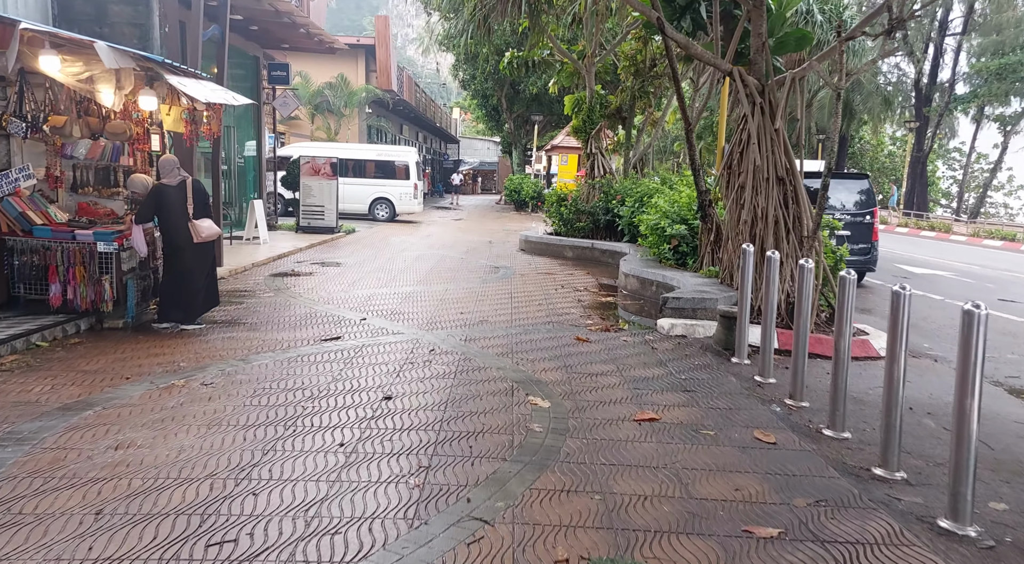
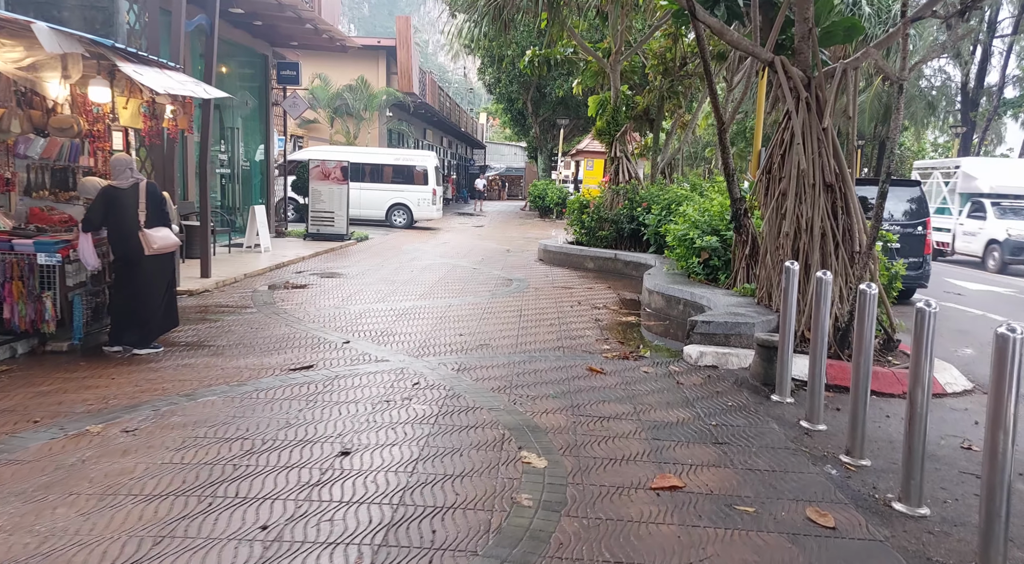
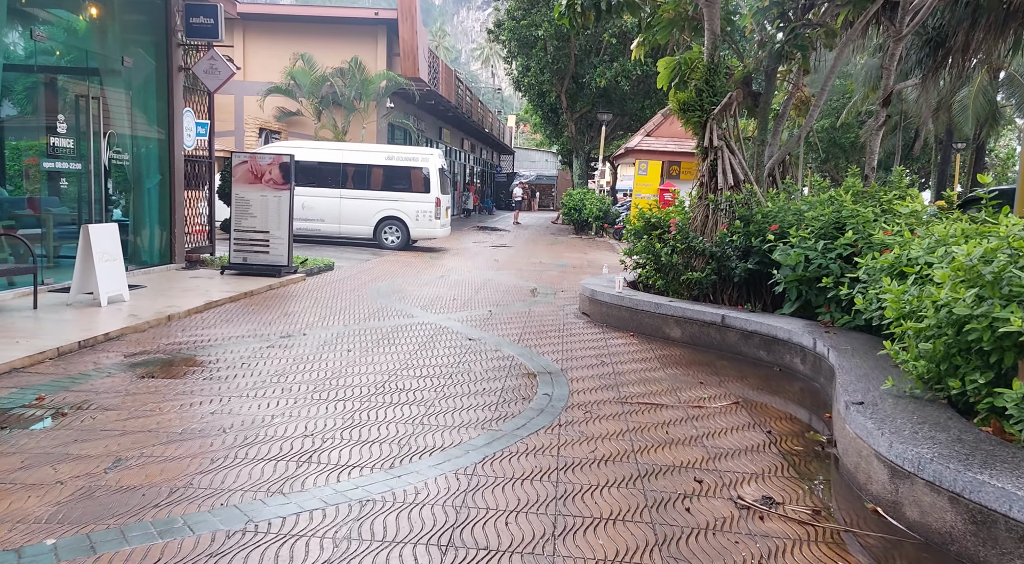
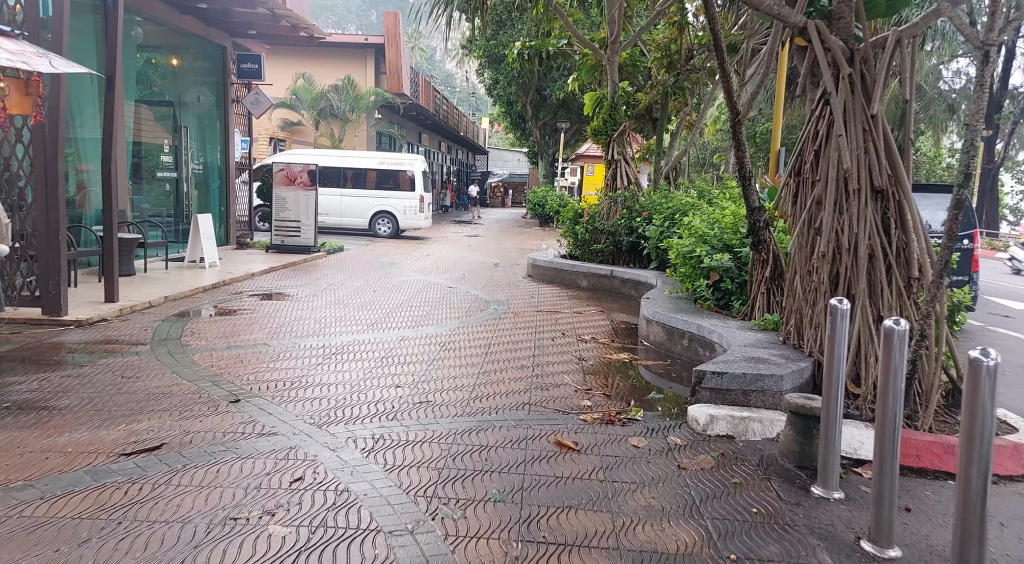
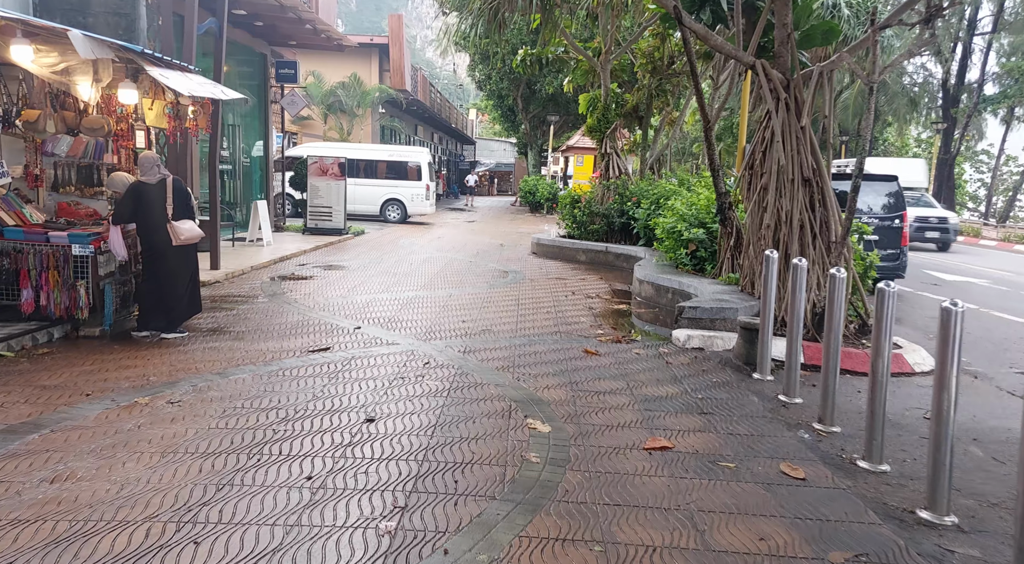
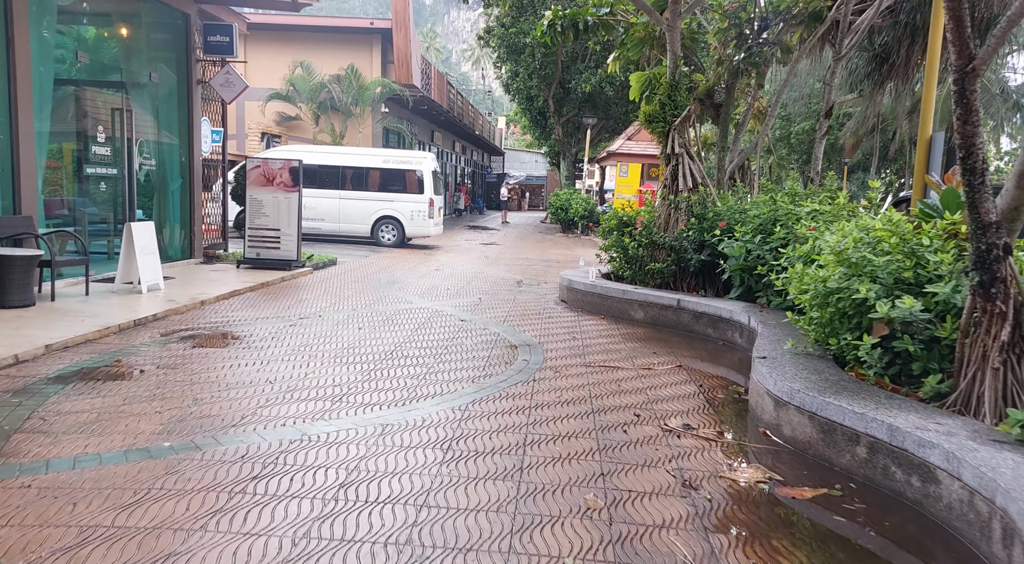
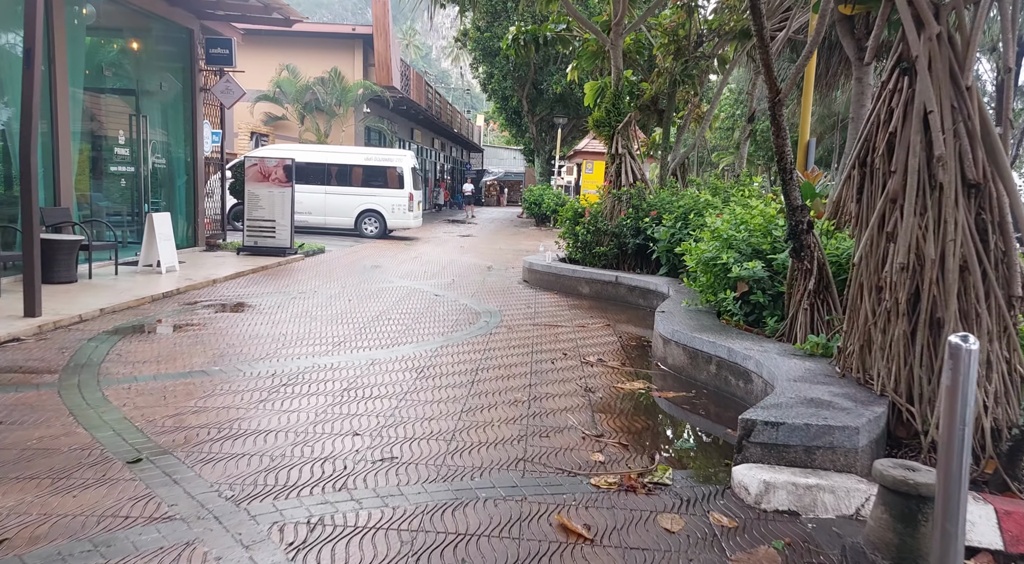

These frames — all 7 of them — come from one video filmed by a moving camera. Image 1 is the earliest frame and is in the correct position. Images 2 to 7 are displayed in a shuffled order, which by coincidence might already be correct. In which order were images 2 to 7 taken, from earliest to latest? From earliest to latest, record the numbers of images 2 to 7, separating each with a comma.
5, 2, 4, 7, 6, 3
